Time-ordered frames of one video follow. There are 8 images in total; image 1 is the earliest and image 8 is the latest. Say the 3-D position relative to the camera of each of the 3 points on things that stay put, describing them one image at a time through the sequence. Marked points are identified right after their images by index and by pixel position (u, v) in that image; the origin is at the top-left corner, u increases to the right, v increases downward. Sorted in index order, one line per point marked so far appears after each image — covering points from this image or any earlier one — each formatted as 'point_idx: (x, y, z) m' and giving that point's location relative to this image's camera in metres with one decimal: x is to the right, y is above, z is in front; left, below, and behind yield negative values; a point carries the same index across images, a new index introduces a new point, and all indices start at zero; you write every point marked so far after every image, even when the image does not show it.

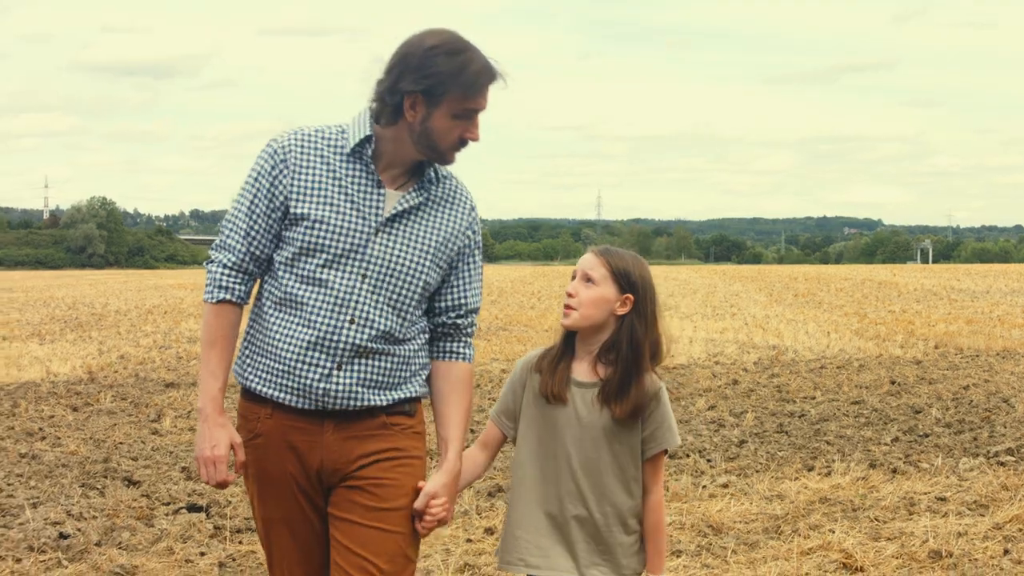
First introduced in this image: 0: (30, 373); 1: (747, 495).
0: (-8.5, -1.5, +19.6) m
1: (+1.7, -1.4, +7.8) m
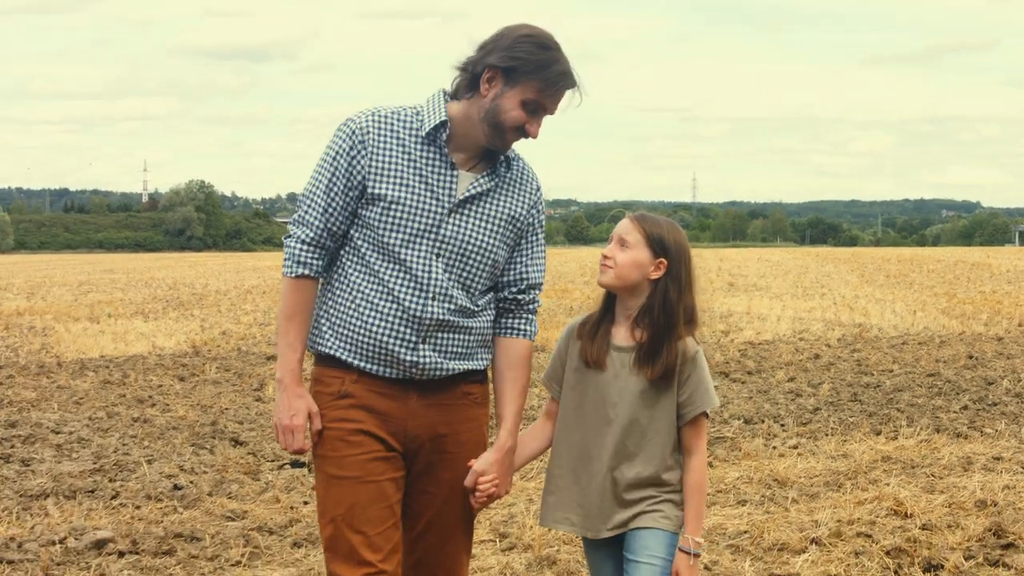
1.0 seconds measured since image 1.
0: (-7.0, -1.1, +20.8) m
1: (+2.2, -1.2, +8.2) m
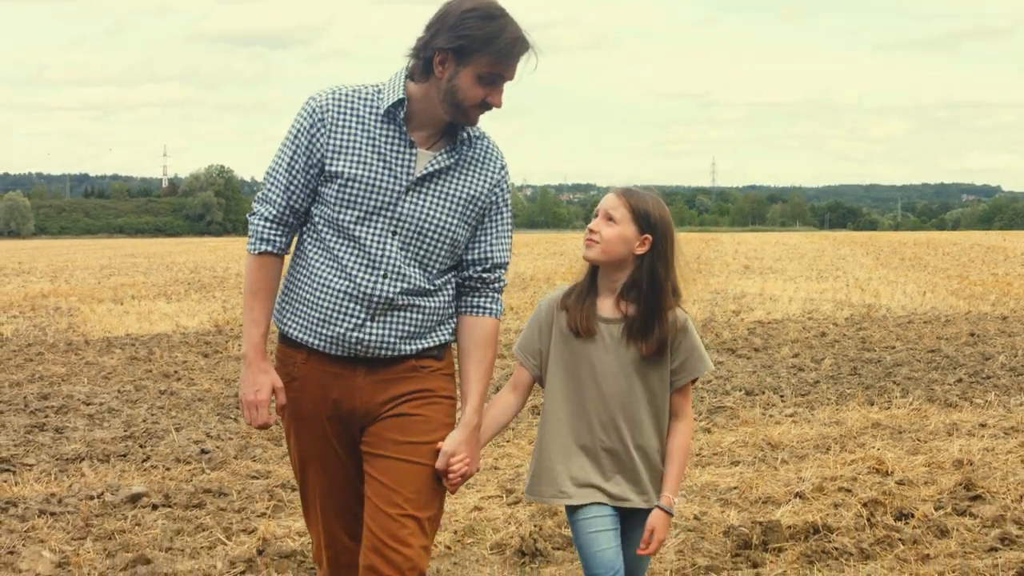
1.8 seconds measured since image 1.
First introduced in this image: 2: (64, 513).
0: (-6.7, -0.7, +21.4) m
1: (+2.3, -1.0, +8.6) m
2: (-2.7, -1.3, +6.7) m
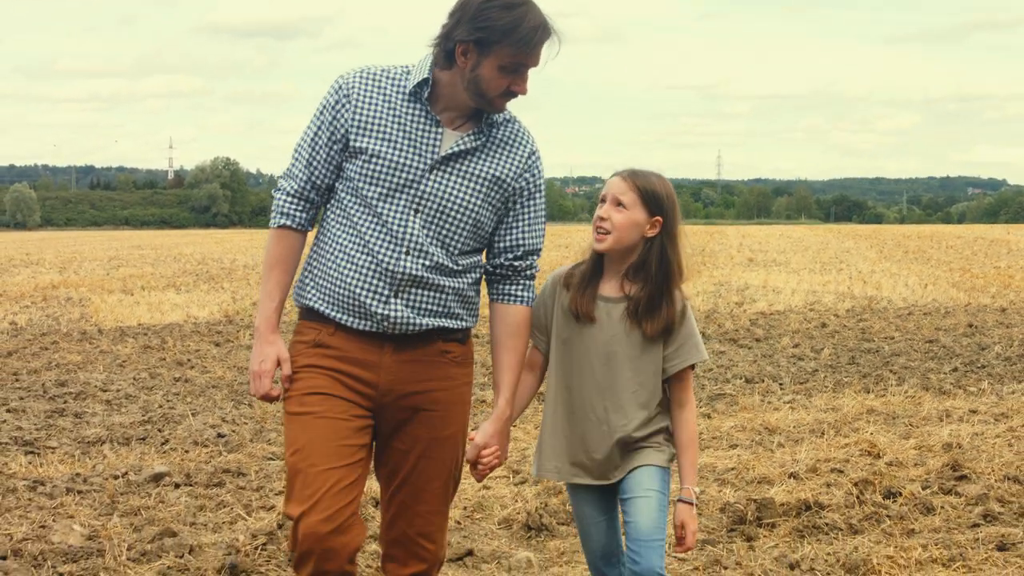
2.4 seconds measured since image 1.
0: (-6.6, -0.5, +21.7) m
1: (+2.3, -1.0, +8.9) m
2: (-2.6, -1.3, +7.0) m
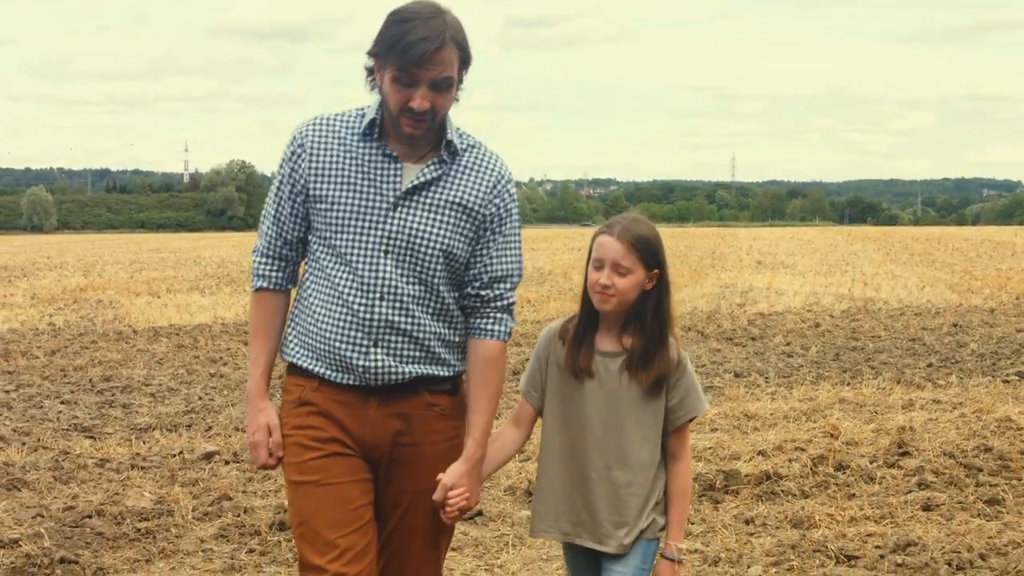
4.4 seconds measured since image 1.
0: (-6.3, -0.6, +22.8) m
1: (+2.4, -1.0, +9.9) m
2: (-2.6, -1.3, +8.0) m
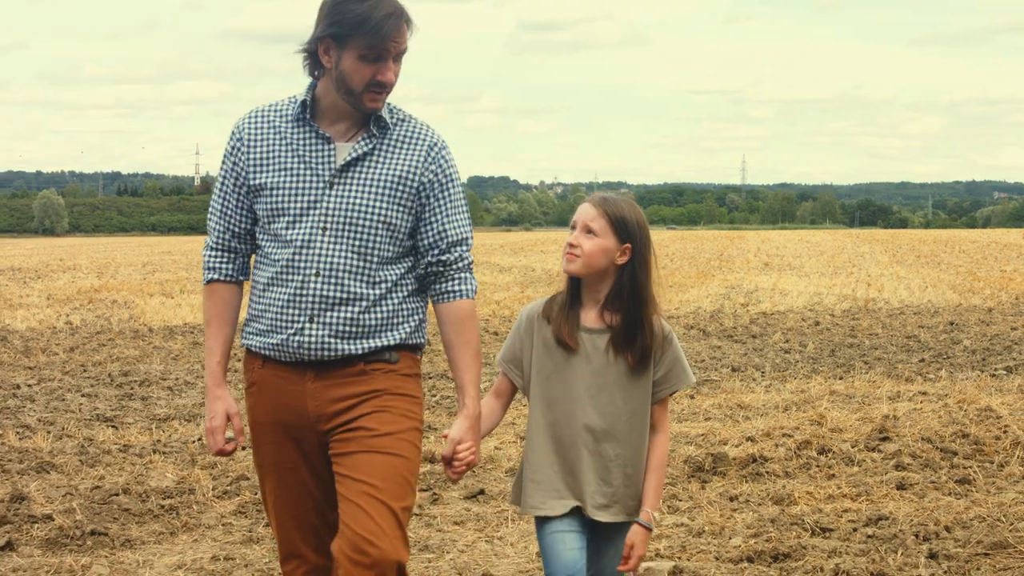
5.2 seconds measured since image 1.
0: (-6.2, -0.6, +23.2) m
1: (+2.5, -0.9, +10.2) m
2: (-2.6, -1.2, +8.4) m
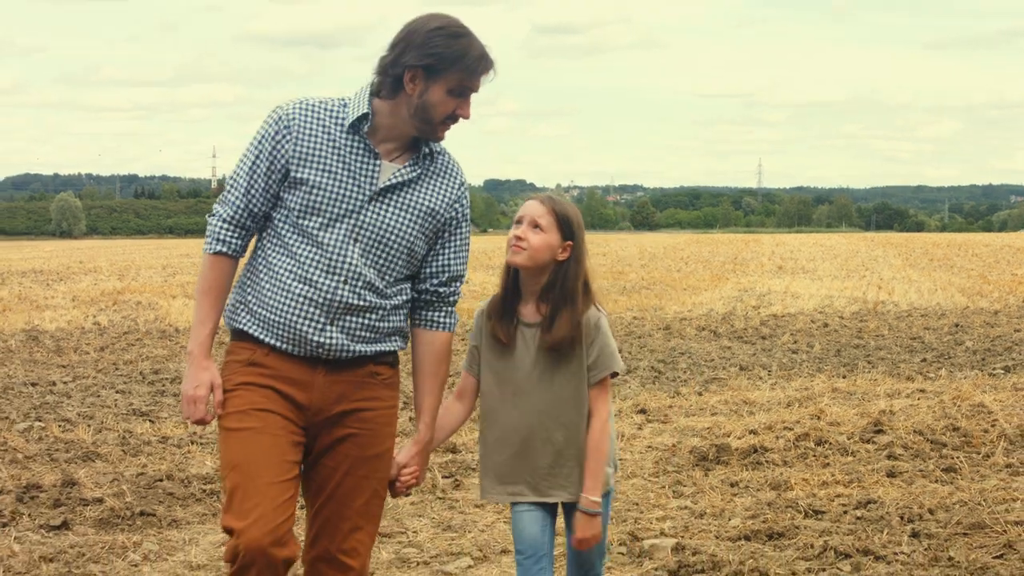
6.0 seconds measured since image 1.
0: (-5.8, -0.6, +23.8) m
1: (+2.6, -1.0, +10.7) m
2: (-2.4, -1.2, +8.9) m
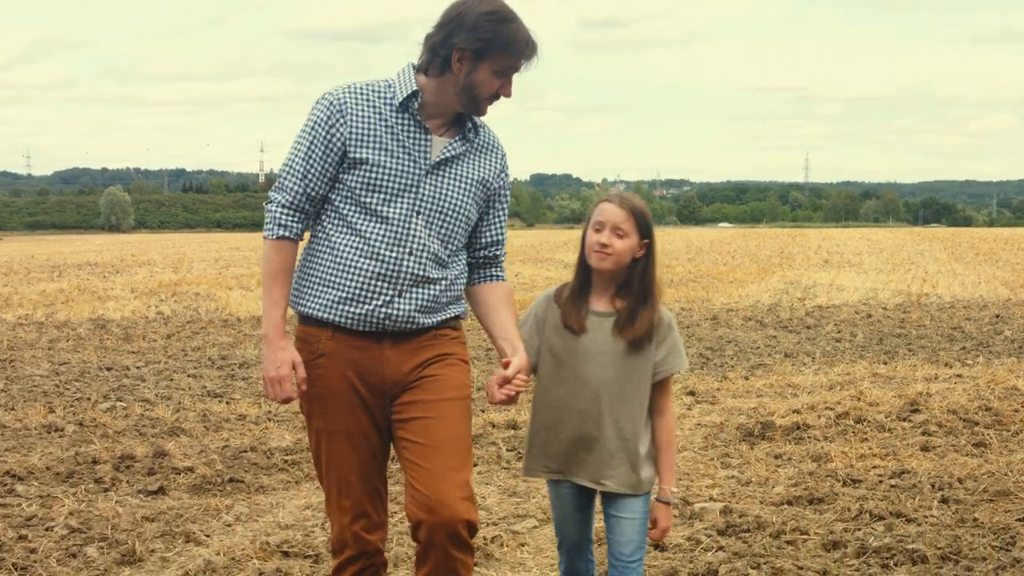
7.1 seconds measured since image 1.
0: (-4.8, -0.4, +24.6) m
1: (+3.1, -0.8, +11.2) m
2: (-2.0, -1.1, +9.6) m
